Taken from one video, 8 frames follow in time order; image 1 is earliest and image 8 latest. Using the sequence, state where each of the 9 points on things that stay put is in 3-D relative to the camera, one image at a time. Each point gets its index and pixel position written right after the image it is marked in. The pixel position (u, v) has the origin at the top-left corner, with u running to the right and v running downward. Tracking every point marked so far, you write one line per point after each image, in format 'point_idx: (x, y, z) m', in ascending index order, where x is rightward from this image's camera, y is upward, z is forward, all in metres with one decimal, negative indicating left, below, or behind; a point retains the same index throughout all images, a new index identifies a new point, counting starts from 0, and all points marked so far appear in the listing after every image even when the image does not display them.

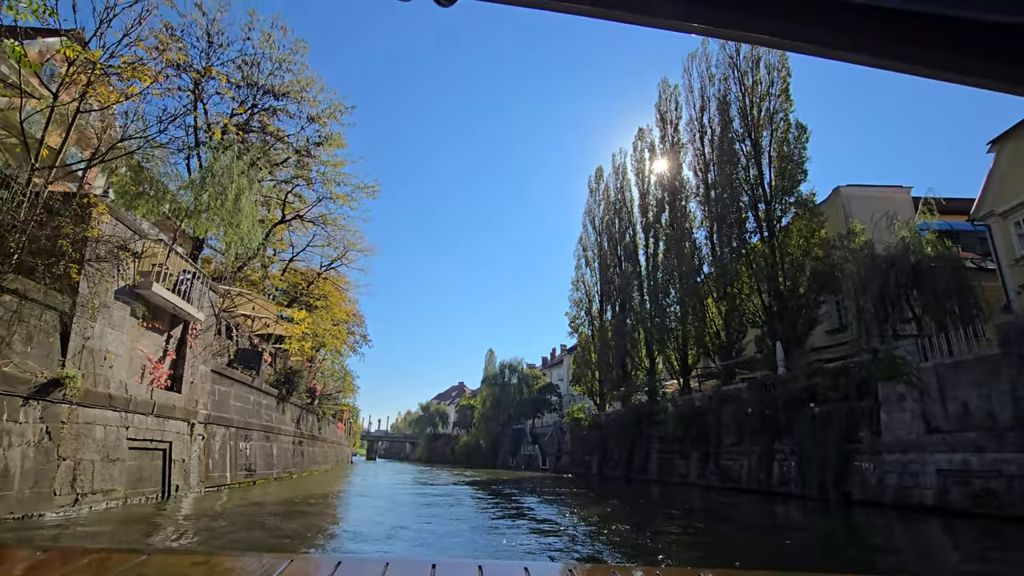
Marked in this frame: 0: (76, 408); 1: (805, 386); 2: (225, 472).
0: (-5.9, -1.6, +7.1) m
1: (+9.7, -3.1, +17.0) m
2: (-6.7, -4.3, +12.2) m
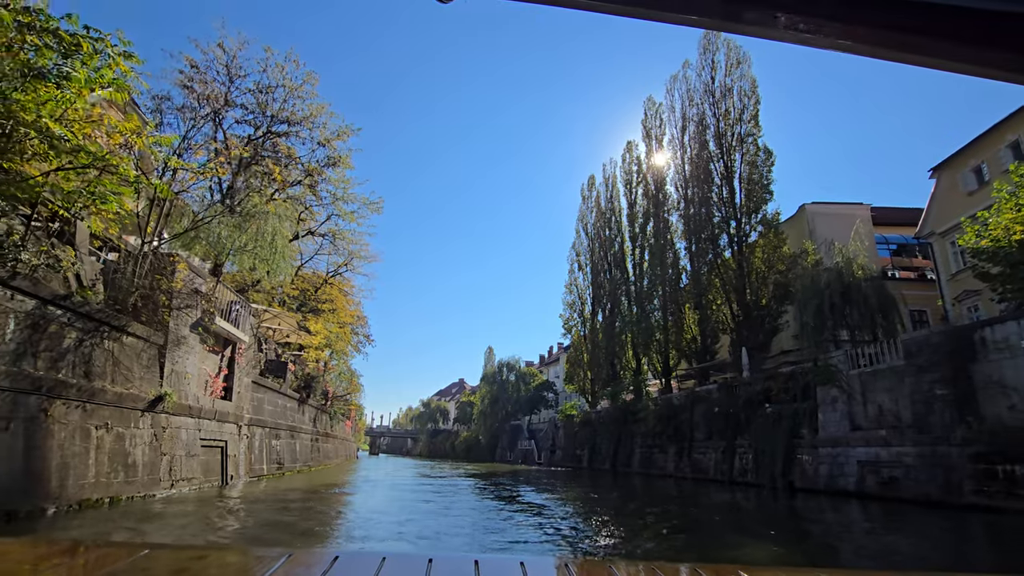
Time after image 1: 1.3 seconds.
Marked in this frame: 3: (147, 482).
0: (-6.2, -2.3, +9.4) m
1: (+9.4, -3.7, +19.3) m
2: (-7.0, -5.0, +14.5) m
3: (-5.9, -3.1, +8.5) m
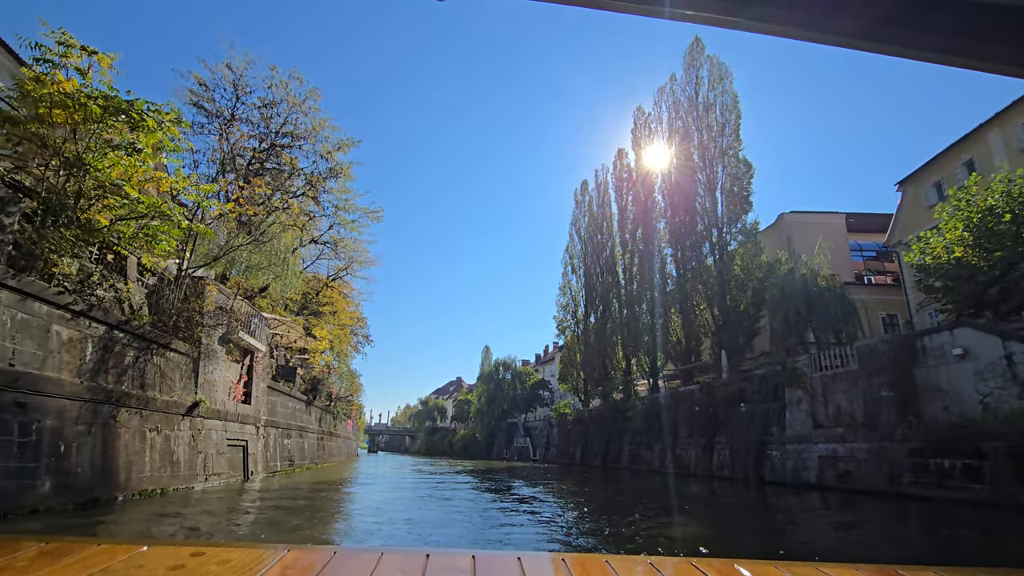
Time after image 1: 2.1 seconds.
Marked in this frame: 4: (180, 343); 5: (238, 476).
0: (-6.4, -2.7, +10.8) m
1: (+9.1, -4.0, +20.8) m
2: (-7.2, -5.3, +15.9) m
3: (-6.2, -3.5, +9.9) m
4: (-6.4, -1.2, +10.2) m
5: (-6.6, -4.5, +12.6) m
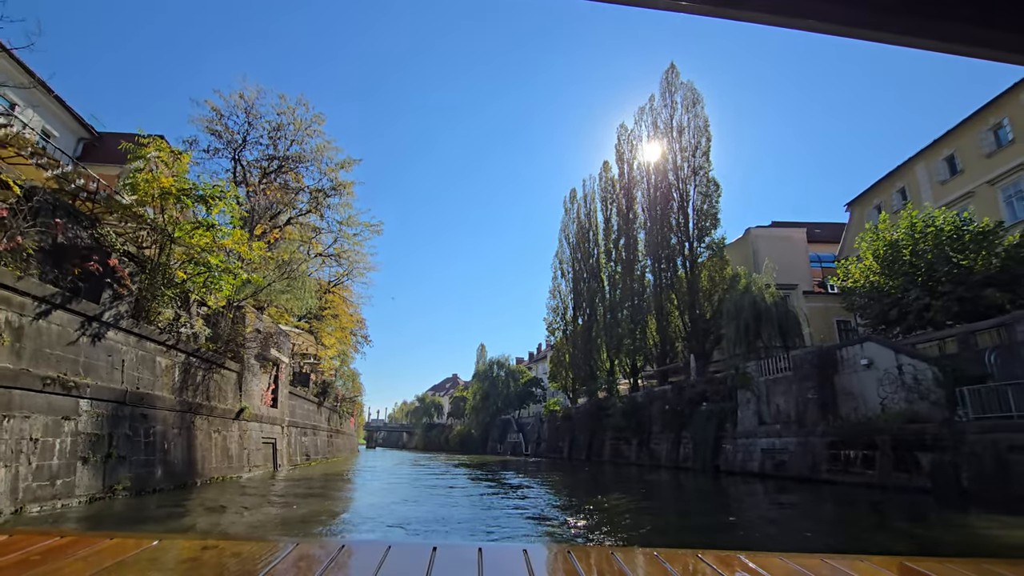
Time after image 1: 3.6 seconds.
0: (-6.8, -3.4, +13.3) m
1: (+8.6, -4.6, +23.4) m
2: (-7.7, -6.0, +18.5) m
3: (-6.6, -4.2, +12.4) m
4: (-6.8, -1.9, +12.7) m
5: (-7.0, -5.2, +15.1) m
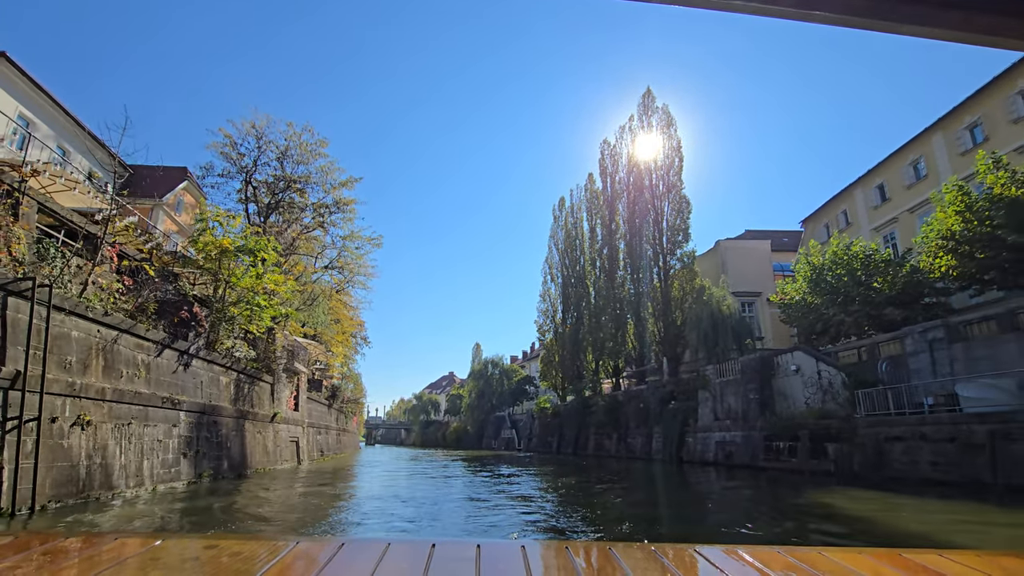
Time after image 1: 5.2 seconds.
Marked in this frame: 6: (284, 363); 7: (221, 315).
0: (-7.3, -4.2, +16.1) m
1: (+8.1, -5.1, +26.3) m
2: (-8.2, -6.8, +21.2) m
3: (-7.0, -5.0, +15.2) m
4: (-7.3, -2.7, +15.4) m
5: (-7.5, -6.0, +17.9) m
6: (-7.6, -2.5, +17.1) m
7: (-7.2, -1.0, +13.4) m
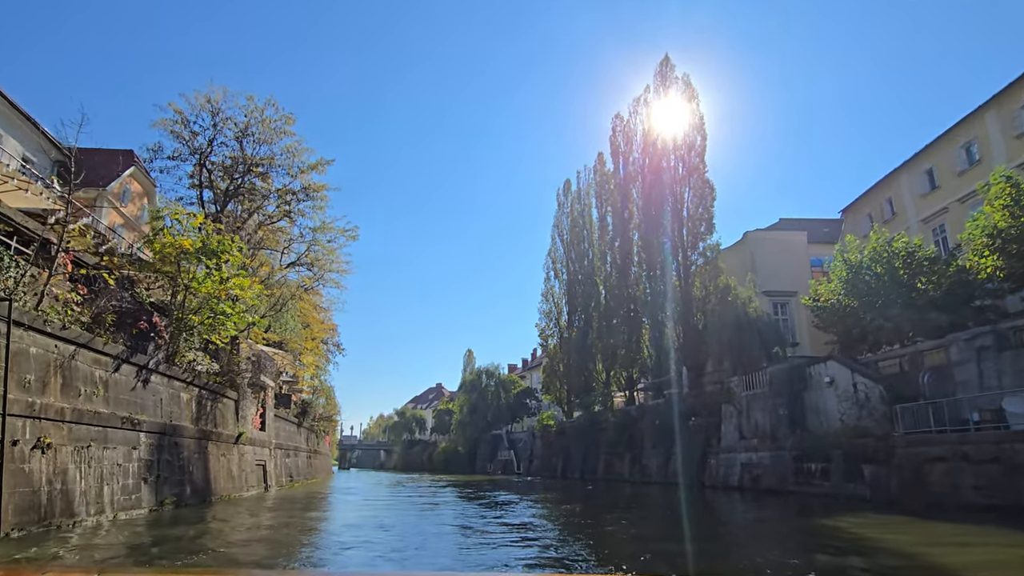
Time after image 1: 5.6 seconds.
0: (-7.3, -4.2, +13.8) m
1: (+8.0, -5.5, +24.1) m
2: (-8.2, -6.9, +18.9) m
3: (-7.1, -4.9, +12.9) m
4: (-7.3, -2.6, +13.2) m
5: (-7.5, -6.0, +15.6) m
6: (-7.6, -2.5, +14.9) m
7: (-7.2, -0.9, +11.3) m
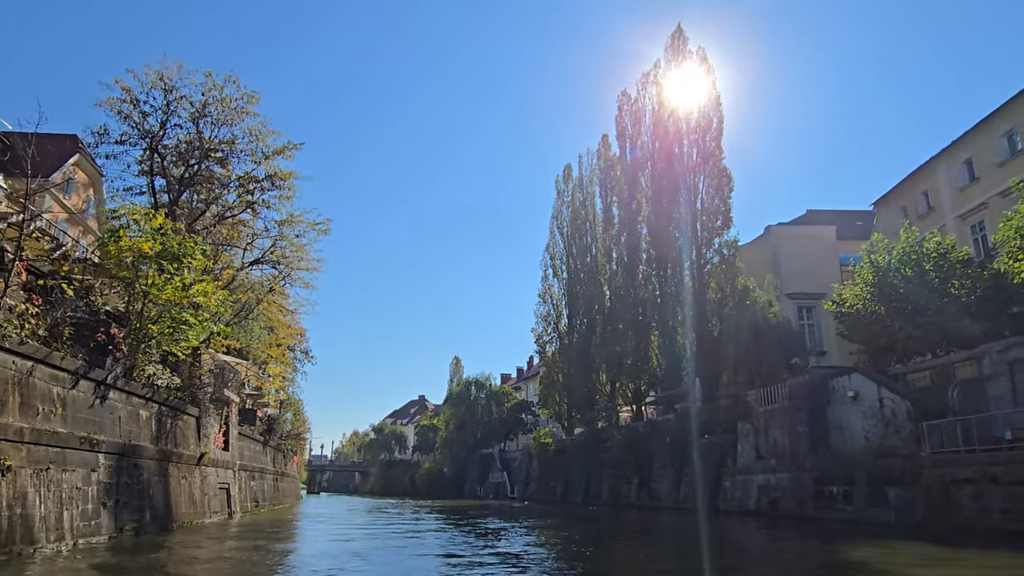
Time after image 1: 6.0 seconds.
0: (-7.3, -4.2, +12.3) m
1: (+7.9, -5.9, +22.6) m
2: (-8.3, -7.2, +17.2) m
3: (-7.0, -5.0, +11.3) m
4: (-7.3, -2.7, +11.7) m
5: (-7.5, -6.1, +13.9) m
6: (-7.6, -2.6, +13.4) m
7: (-7.1, -0.8, +9.9) m
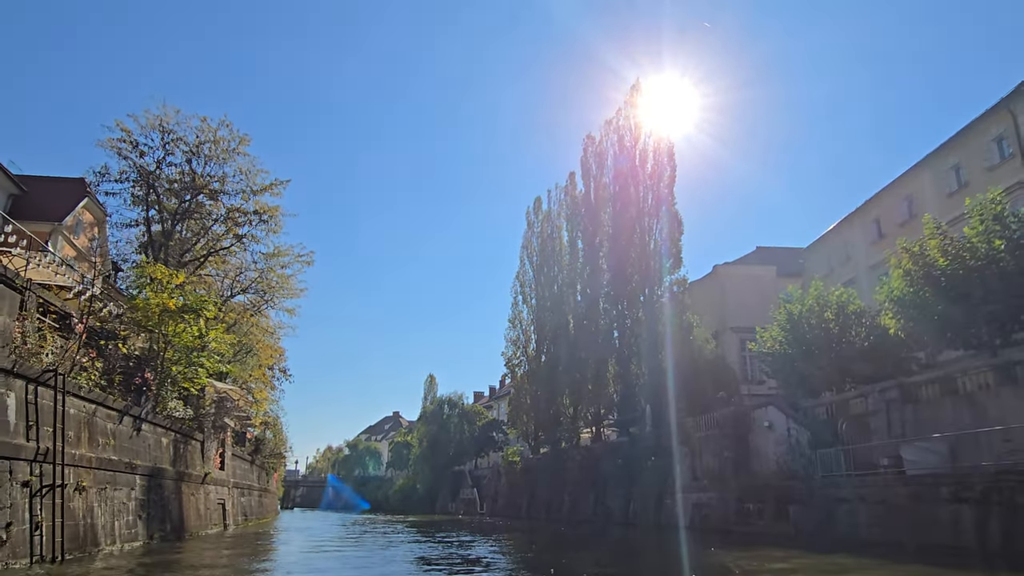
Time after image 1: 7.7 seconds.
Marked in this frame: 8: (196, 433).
0: (-8.4, -5.4, +14.1) m
1: (+6.3, -7.7, +25.1) m
2: (-9.6, -8.4, +18.9) m
3: (-8.1, -6.1, +13.2) m
4: (-8.4, -3.8, +13.6) m
5: (-8.7, -7.3, +15.7) m
6: (-8.7, -3.8, +15.3) m
7: (-8.1, -1.9, +11.8) m
8: (-8.3, -3.7, +13.6) m
